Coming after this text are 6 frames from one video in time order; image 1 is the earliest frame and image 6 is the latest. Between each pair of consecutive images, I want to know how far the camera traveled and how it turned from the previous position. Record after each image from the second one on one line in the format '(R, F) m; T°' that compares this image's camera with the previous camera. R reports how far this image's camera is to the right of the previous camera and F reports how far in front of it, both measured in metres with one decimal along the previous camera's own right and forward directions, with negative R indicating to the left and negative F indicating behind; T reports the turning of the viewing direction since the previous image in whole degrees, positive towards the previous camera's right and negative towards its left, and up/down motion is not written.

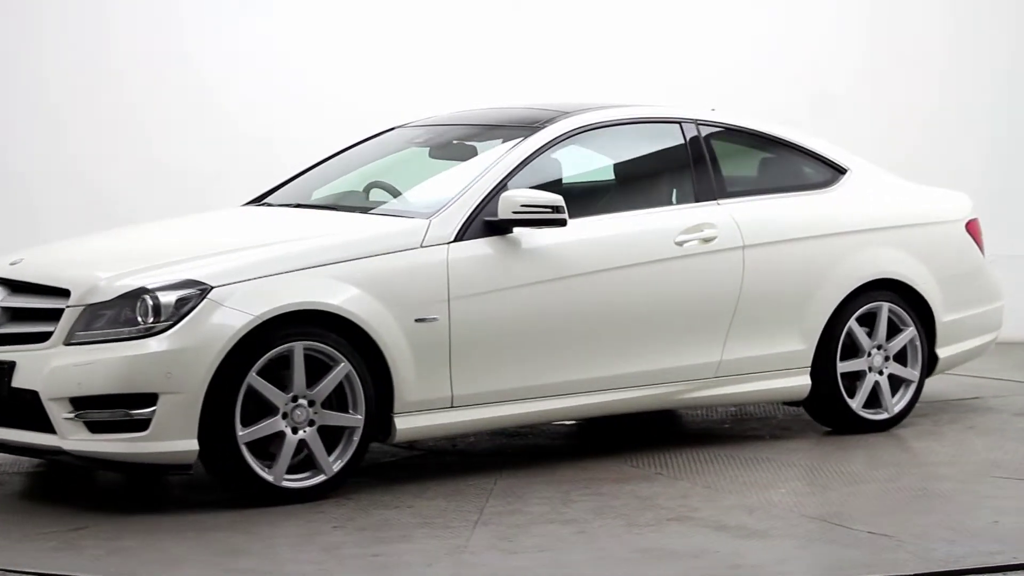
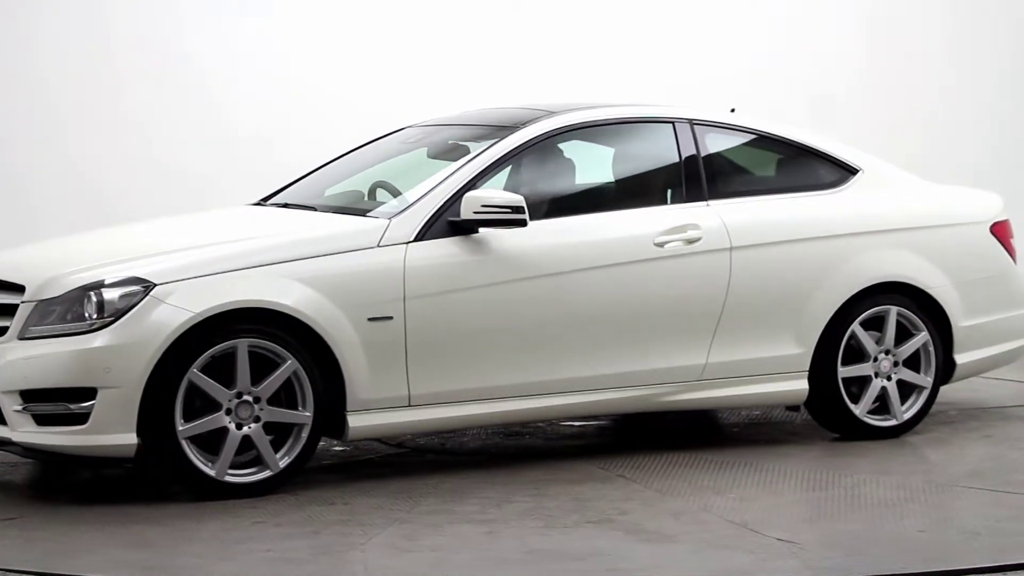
(+0.7, 0.0) m; -6°
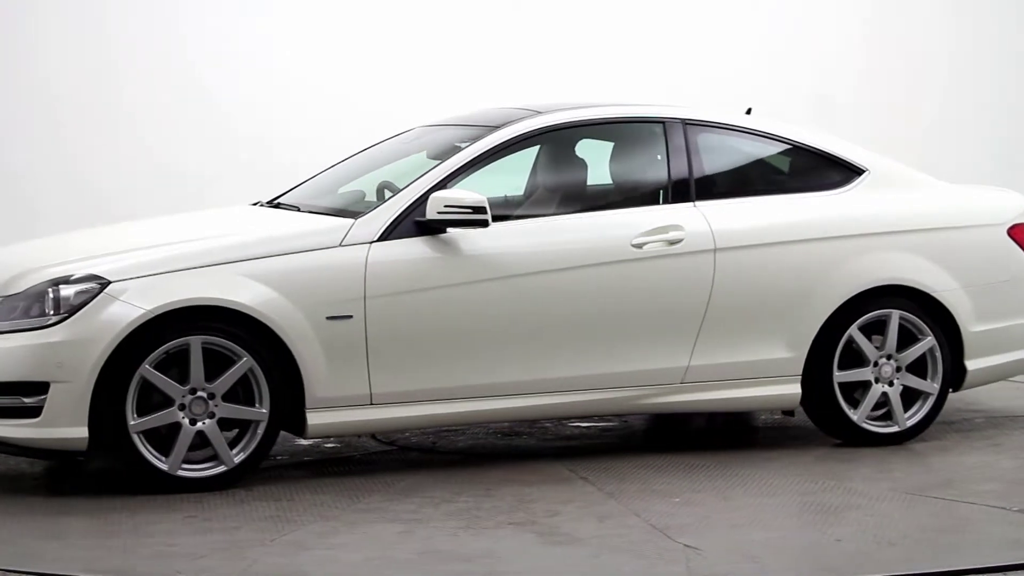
(+0.6, 0.0) m; -5°
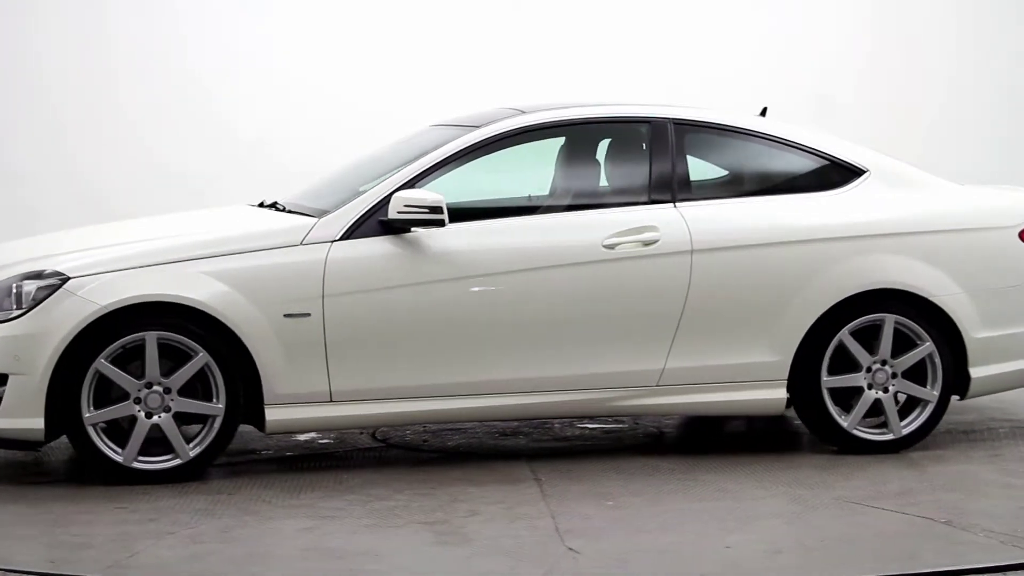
(+0.7, 0.0) m; -6°
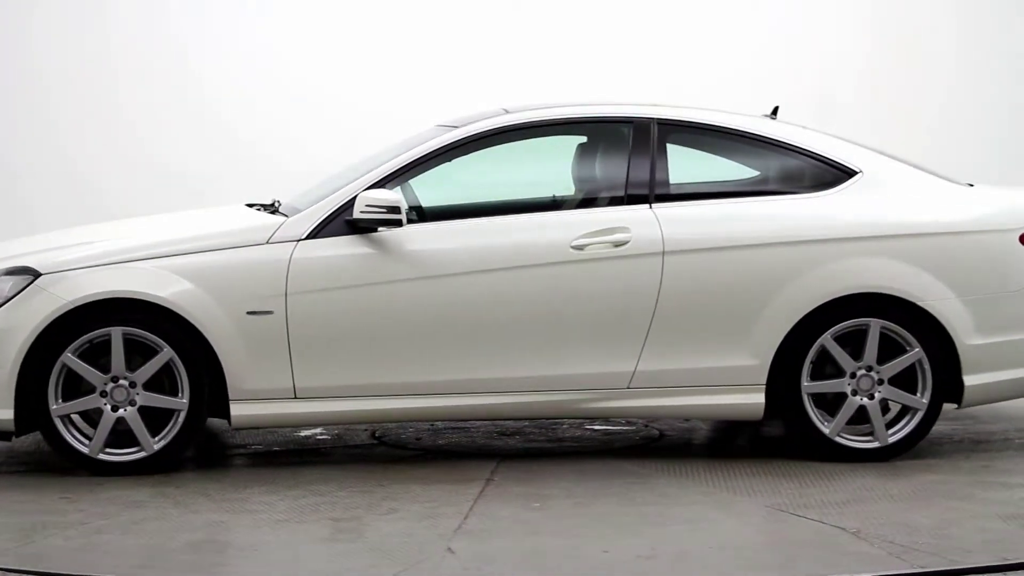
(+0.7, 0.0) m; -6°
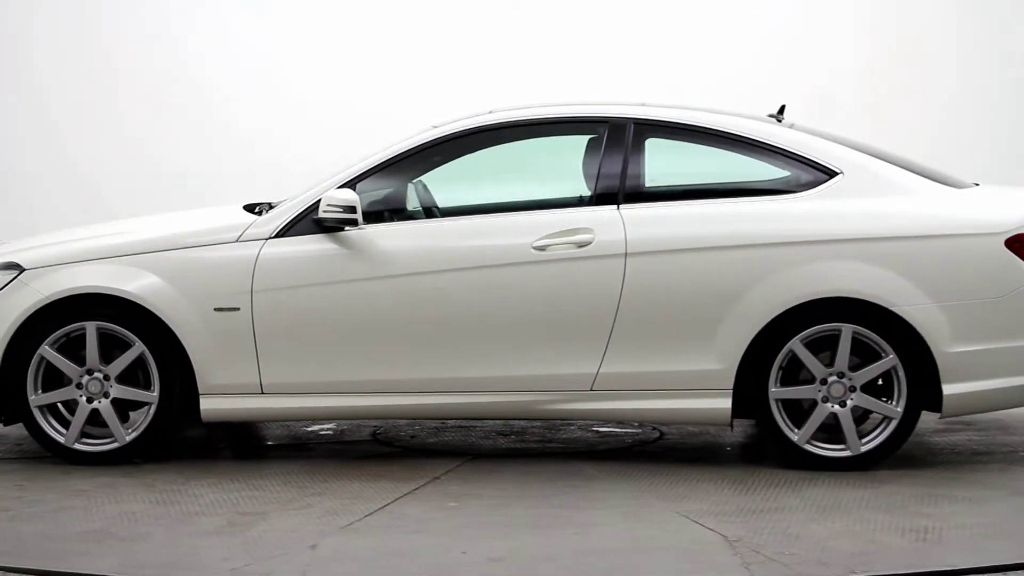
(+0.8, 0.0) m; -7°
